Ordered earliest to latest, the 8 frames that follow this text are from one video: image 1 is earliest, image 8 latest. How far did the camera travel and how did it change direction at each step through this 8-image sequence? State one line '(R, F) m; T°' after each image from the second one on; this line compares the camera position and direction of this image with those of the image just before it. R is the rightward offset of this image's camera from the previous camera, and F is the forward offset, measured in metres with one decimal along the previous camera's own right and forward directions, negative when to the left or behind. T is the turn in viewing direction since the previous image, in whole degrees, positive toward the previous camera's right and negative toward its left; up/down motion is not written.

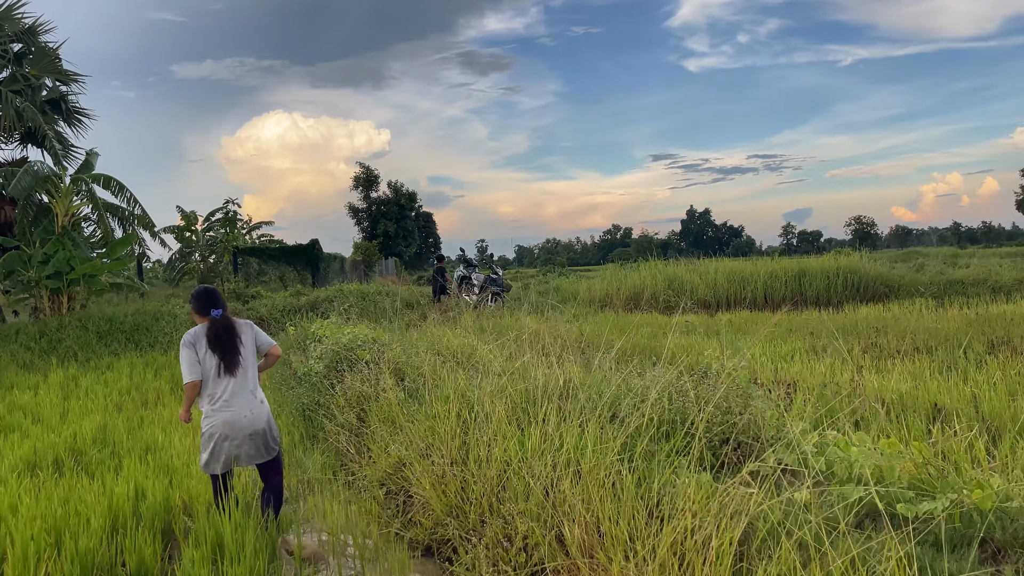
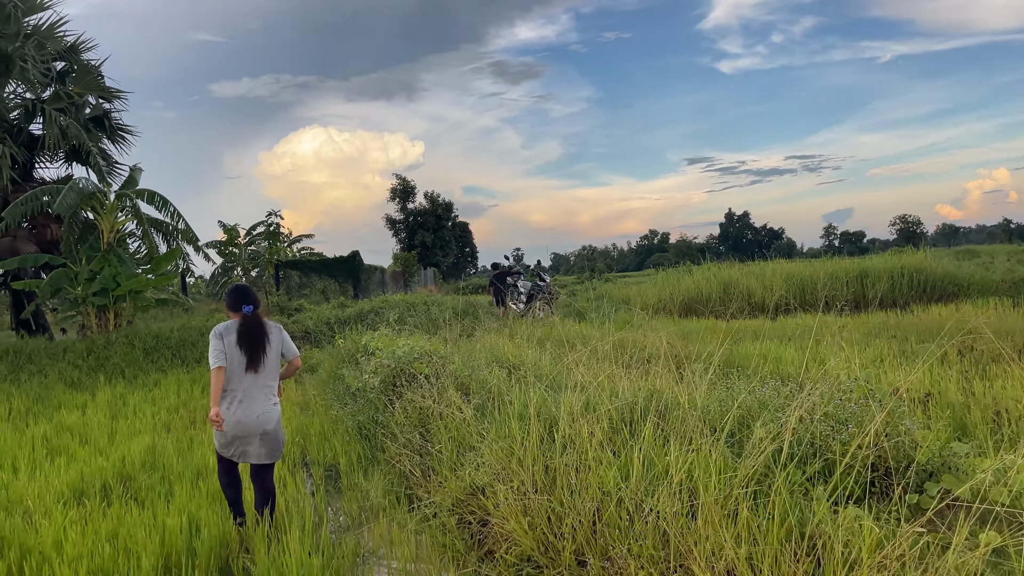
(-0.3, +0.4) m; -4°
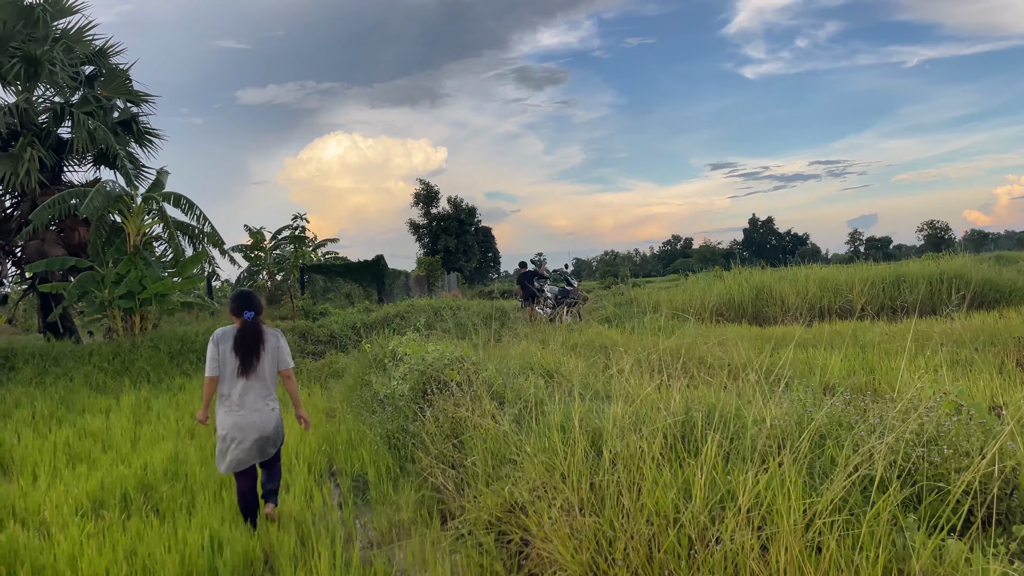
(-0.1, +0.2) m; -2°
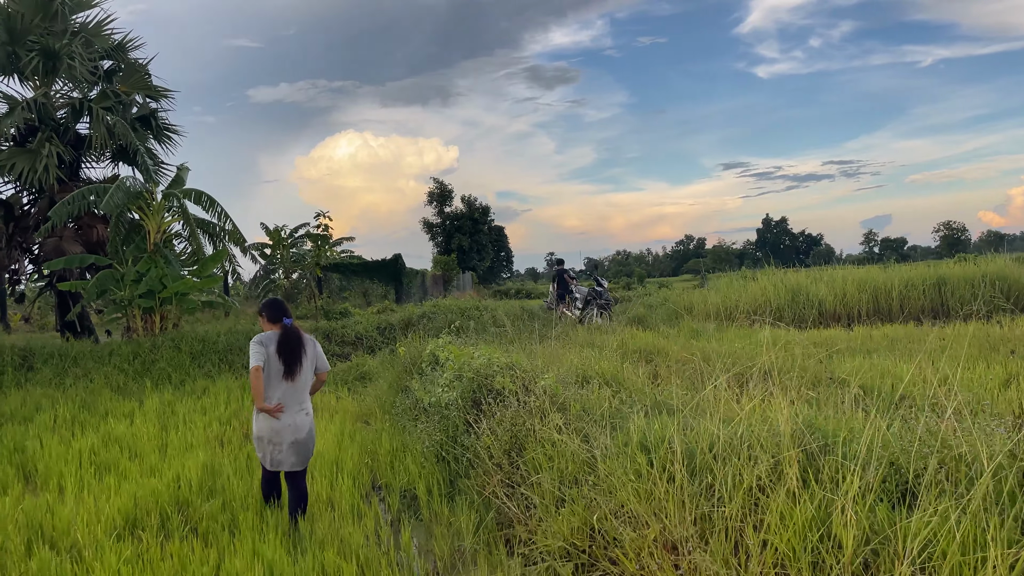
(-0.4, +0.3) m; -1°
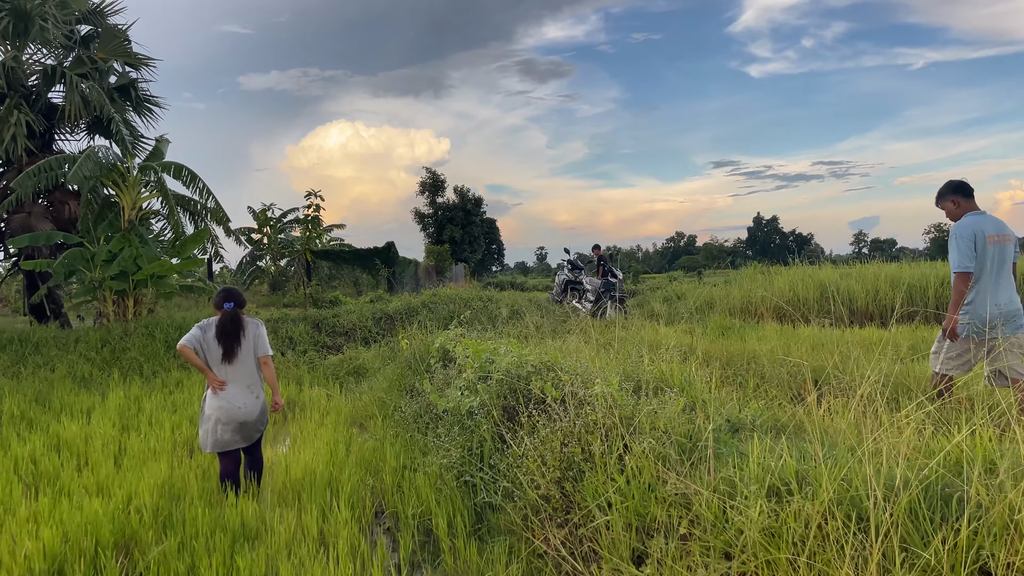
(-0.3, +0.8) m; +1°
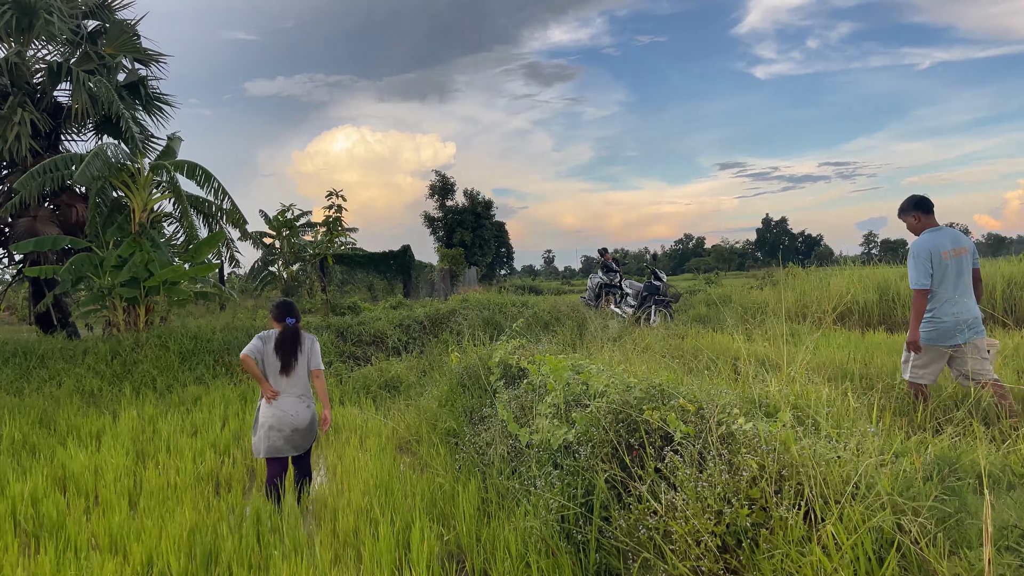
(-0.5, +0.6) m; -1°
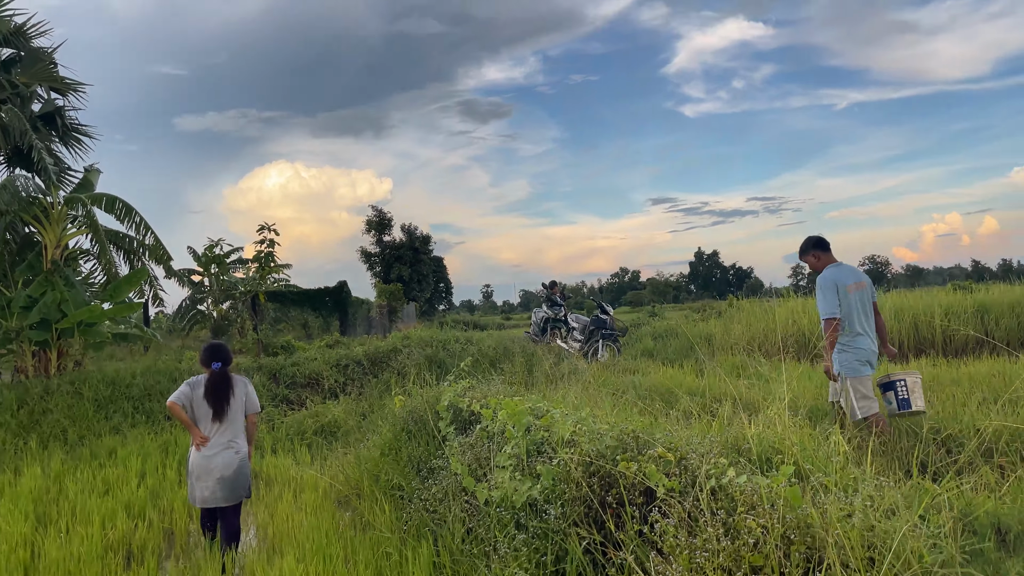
(0.0, +0.2) m; +5°
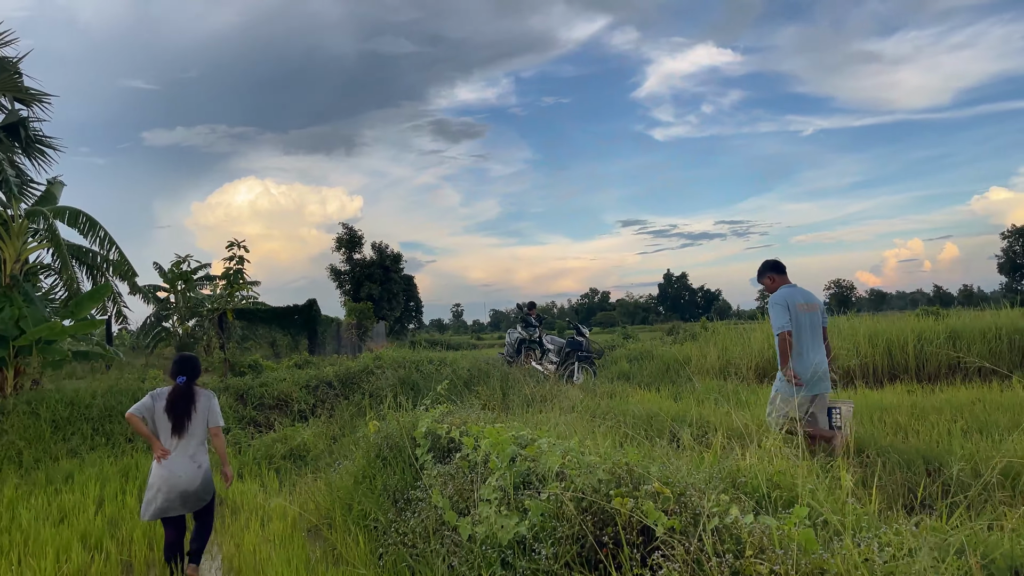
(-0.1, +0.2) m; +2°
